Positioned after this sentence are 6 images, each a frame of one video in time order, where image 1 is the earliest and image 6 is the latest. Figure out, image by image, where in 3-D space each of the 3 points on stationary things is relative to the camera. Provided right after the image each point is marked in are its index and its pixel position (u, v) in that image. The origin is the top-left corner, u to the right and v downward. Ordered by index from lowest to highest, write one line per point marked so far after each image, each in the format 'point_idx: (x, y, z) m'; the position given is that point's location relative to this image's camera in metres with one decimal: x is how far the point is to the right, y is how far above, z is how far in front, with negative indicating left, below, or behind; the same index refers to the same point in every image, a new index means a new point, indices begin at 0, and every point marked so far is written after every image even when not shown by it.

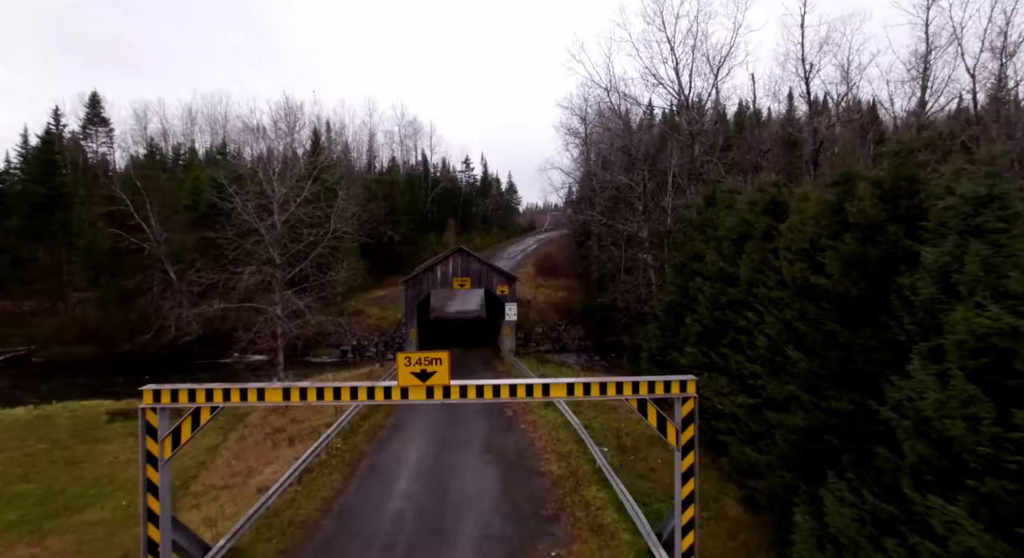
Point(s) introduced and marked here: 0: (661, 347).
0: (+5.0, -2.3, +17.8) m
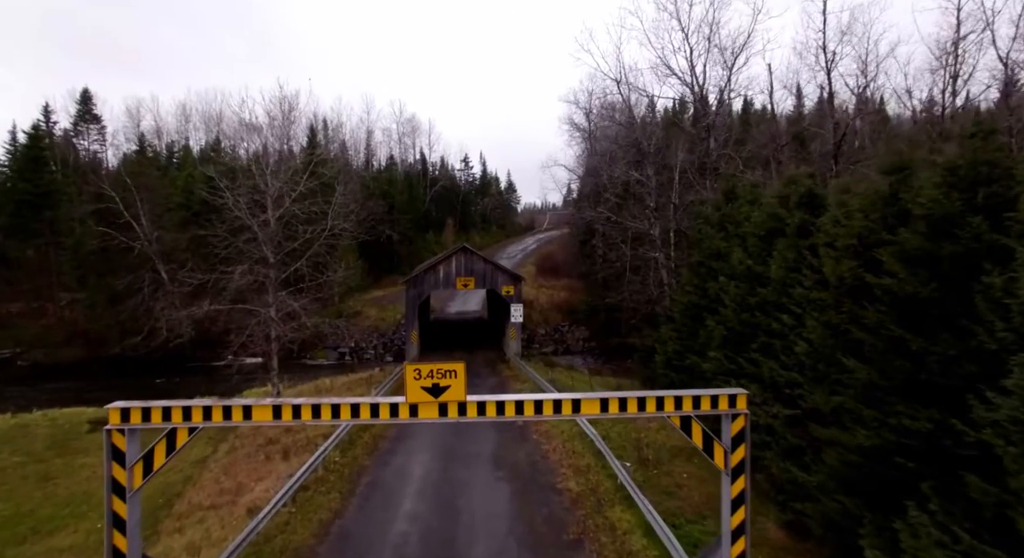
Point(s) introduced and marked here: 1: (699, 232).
0: (+5.2, -2.2, +16.8) m
1: (+6.6, +1.6, +18.8) m
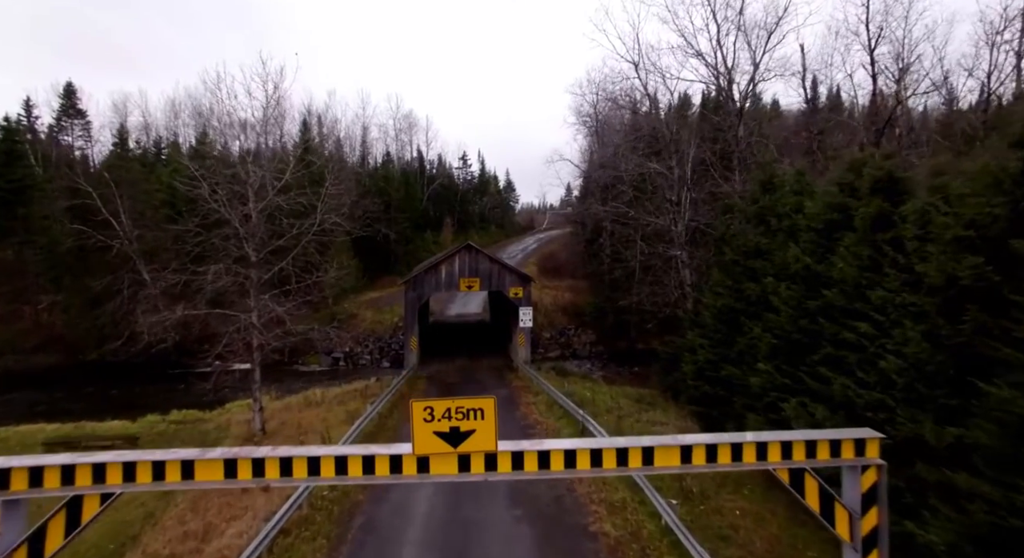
0: (+5.6, -2.3, +15.0) m
1: (+7.0, +1.6, +17.0) m
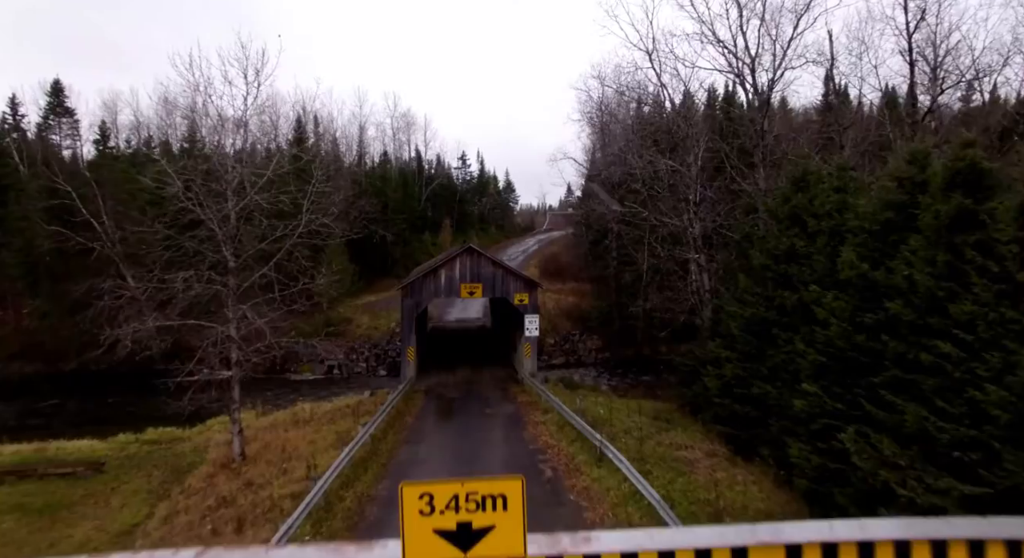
0: (+5.8, -2.4, +13.6) m
1: (+7.1, +1.4, +15.6) m
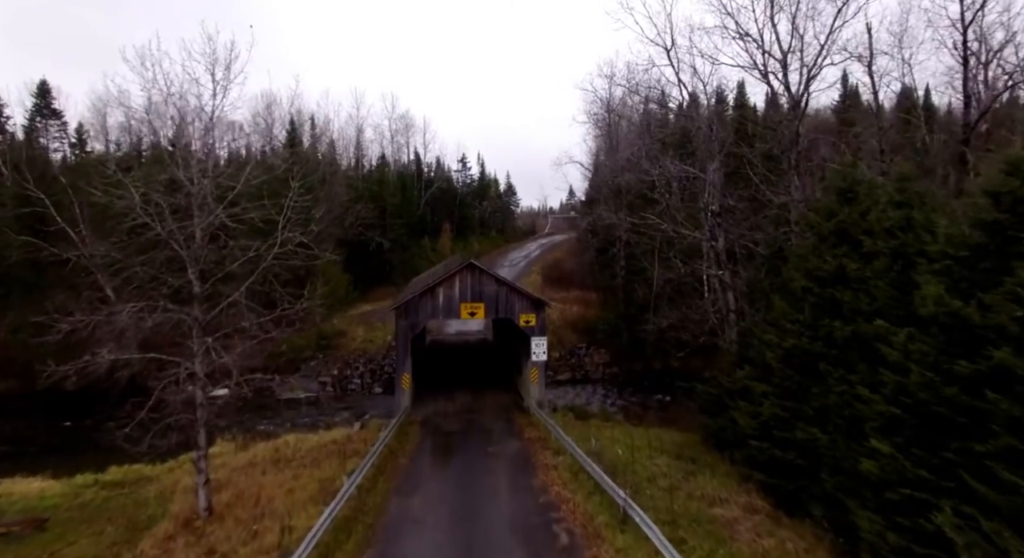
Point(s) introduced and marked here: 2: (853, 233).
0: (+5.9, -3.0, +11.8) m
1: (+7.3, +0.8, +13.8) m
2: (+7.4, +1.0, +11.7) m
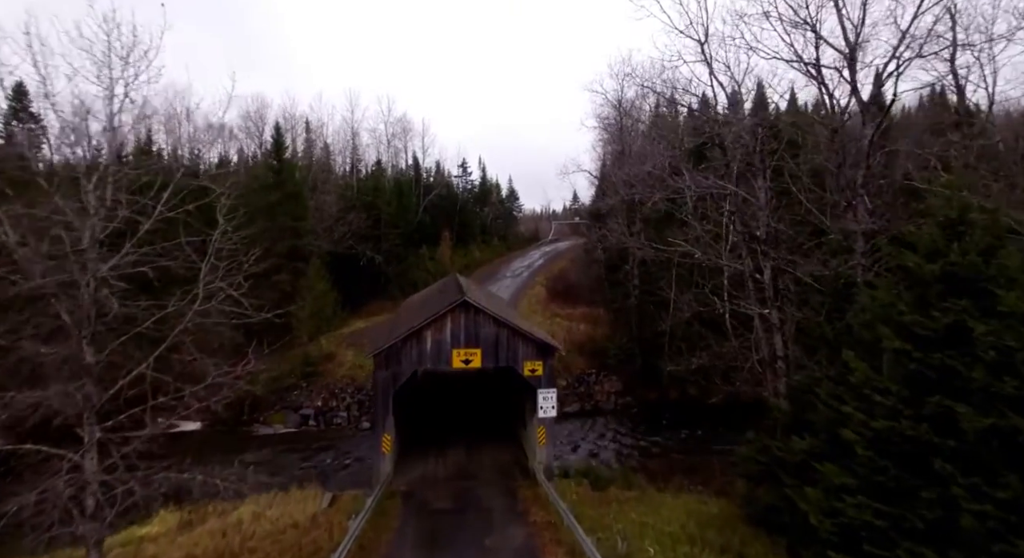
0: (+6.0, -4.0, +8.9) m
1: (+7.4, -0.2, +10.9) m
2: (+7.4, 0.0, +8.8) m
